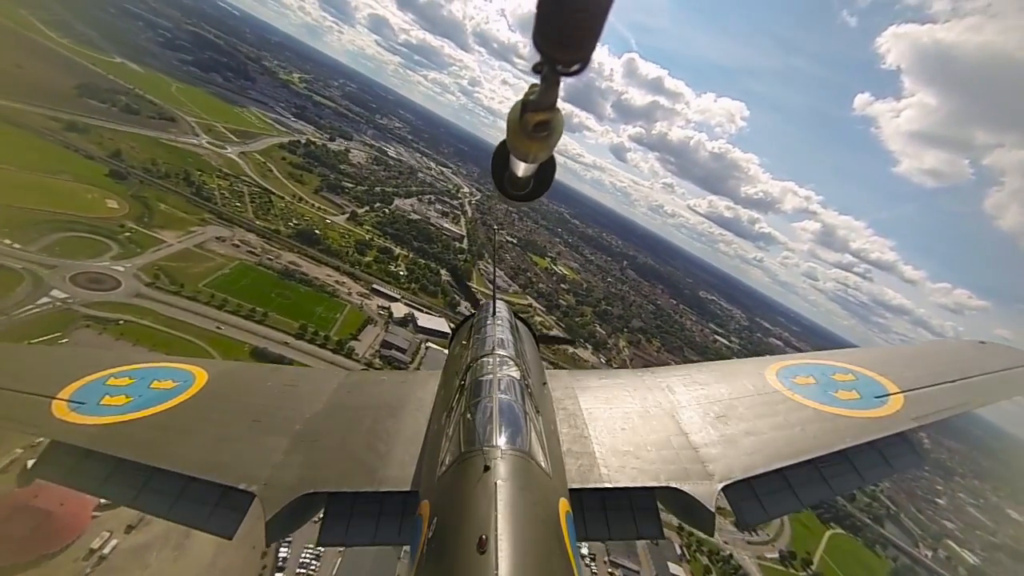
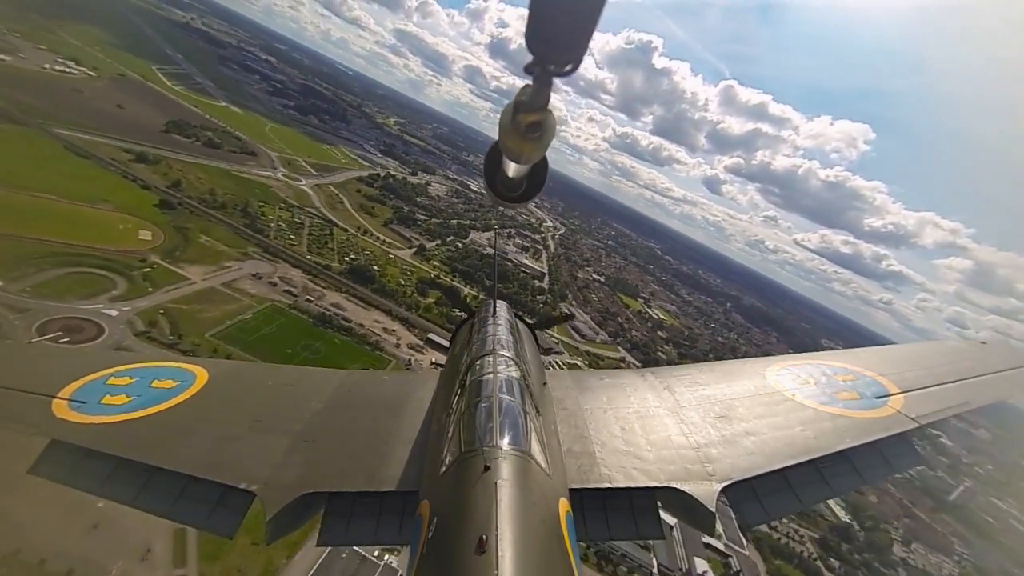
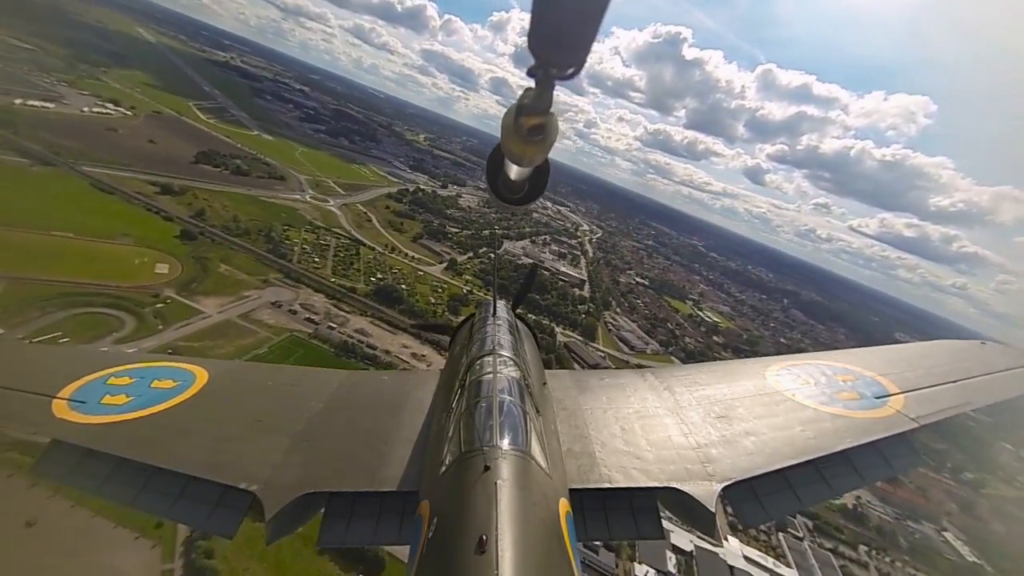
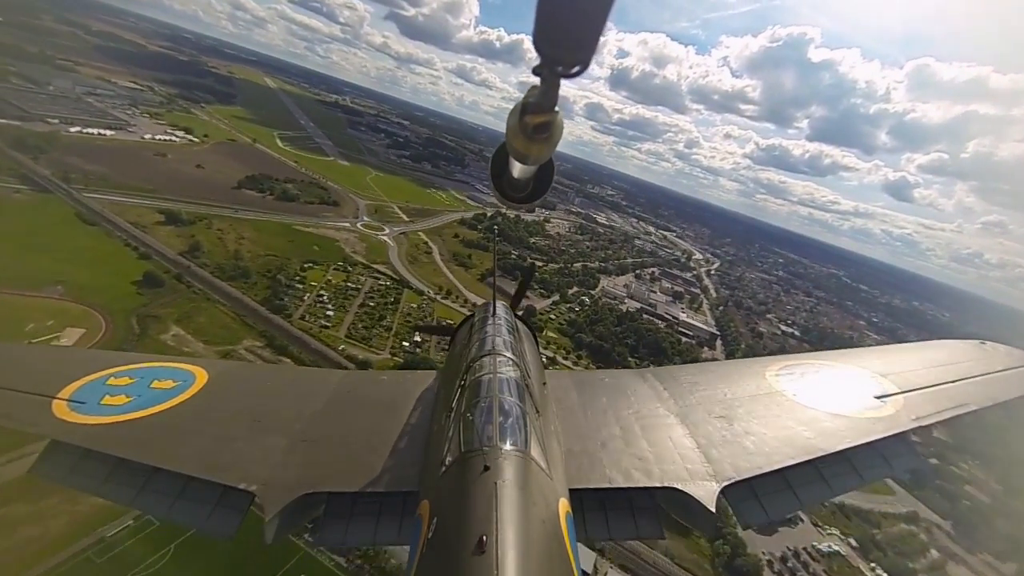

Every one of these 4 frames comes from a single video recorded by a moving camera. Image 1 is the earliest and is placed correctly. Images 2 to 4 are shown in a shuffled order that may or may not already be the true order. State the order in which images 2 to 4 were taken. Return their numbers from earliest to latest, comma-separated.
2, 3, 4
